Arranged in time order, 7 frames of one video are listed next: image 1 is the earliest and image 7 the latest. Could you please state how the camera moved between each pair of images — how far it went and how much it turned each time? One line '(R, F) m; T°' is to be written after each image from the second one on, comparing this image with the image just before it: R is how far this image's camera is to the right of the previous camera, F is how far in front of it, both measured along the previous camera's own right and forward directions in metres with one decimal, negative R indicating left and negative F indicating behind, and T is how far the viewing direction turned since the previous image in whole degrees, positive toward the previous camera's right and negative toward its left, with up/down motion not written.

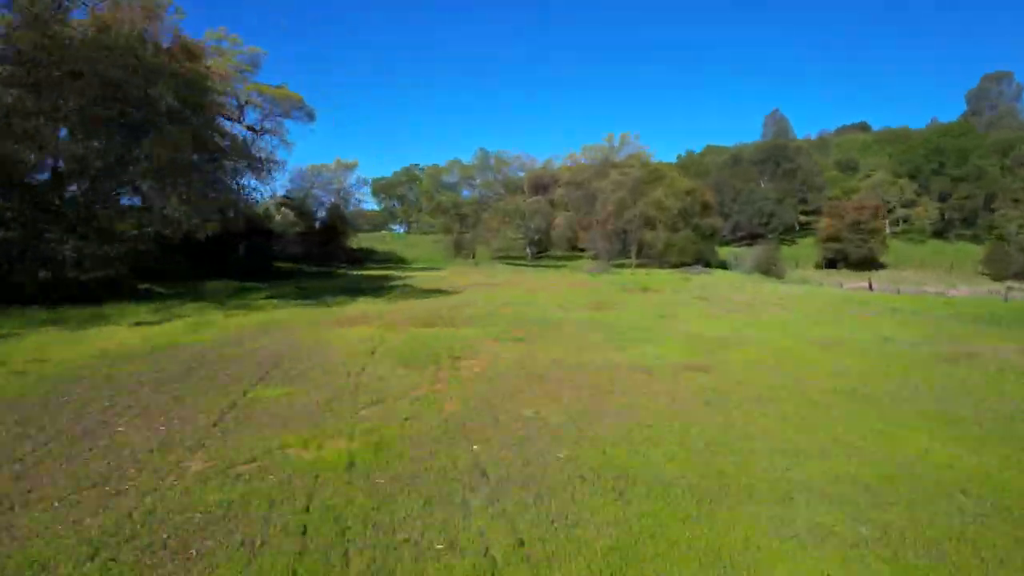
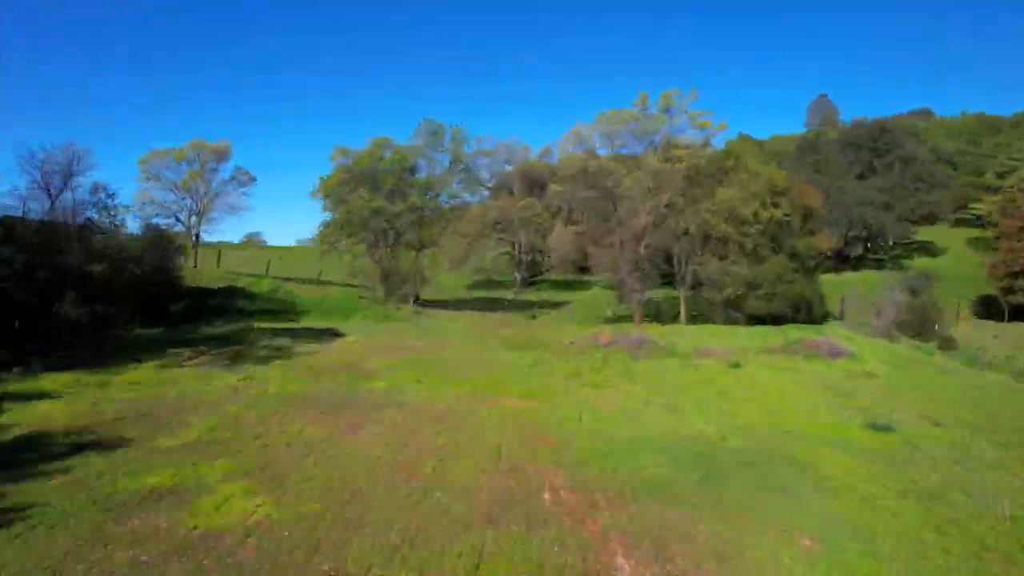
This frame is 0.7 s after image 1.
(+2.0, +19.6) m; -1°
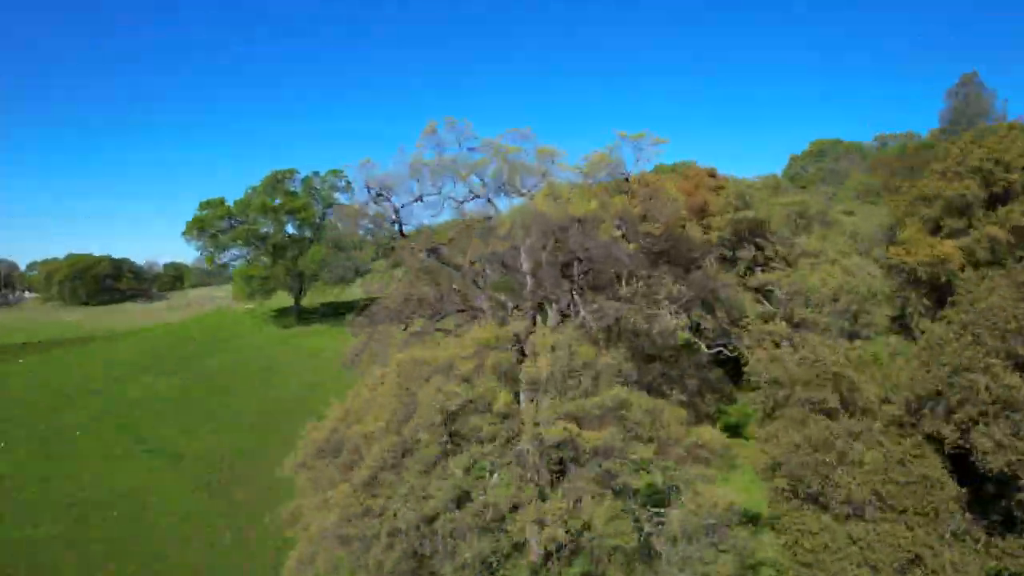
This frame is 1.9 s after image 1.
(+0.1, +32.2) m; -1°
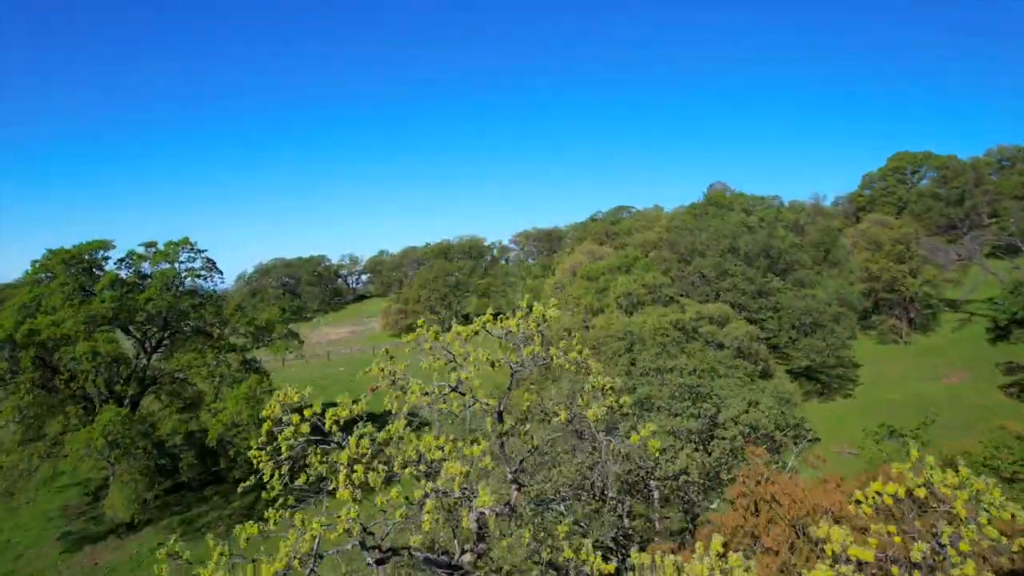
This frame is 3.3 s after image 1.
(+0.5, +20.5) m; 0°
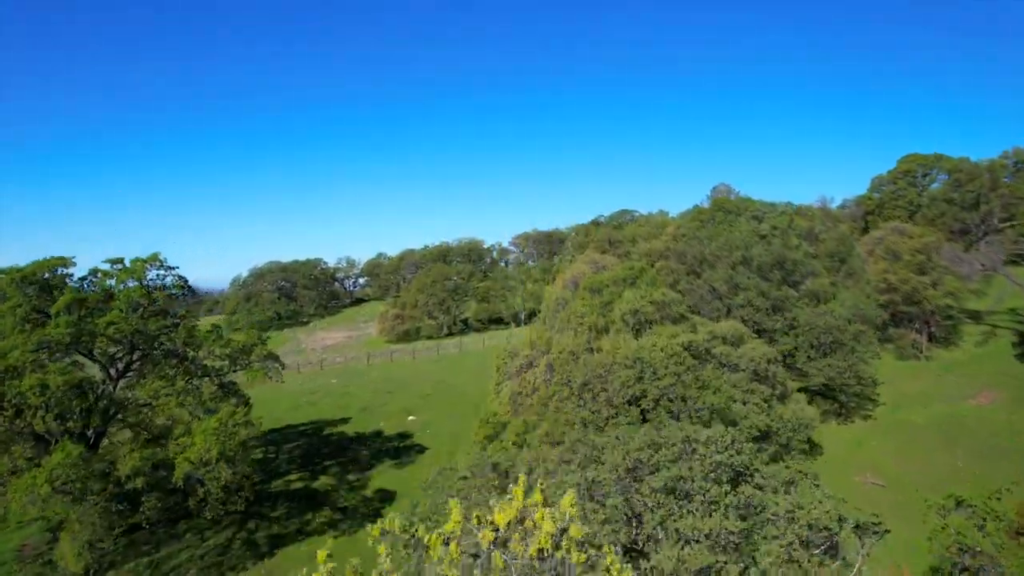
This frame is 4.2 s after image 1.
(+0.1, +2.1) m; 0°
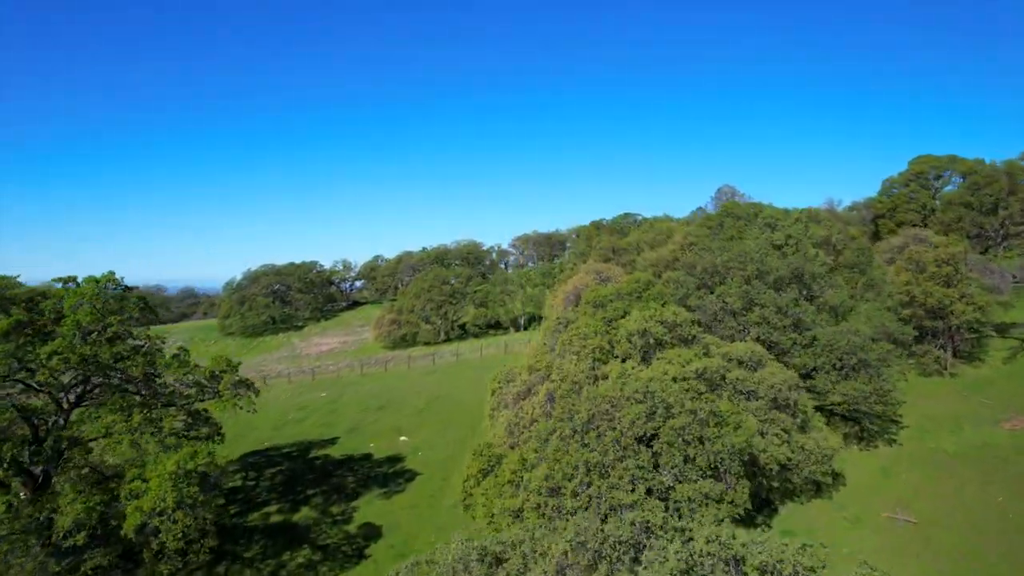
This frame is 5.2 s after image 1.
(+0.1, +2.4) m; 0°
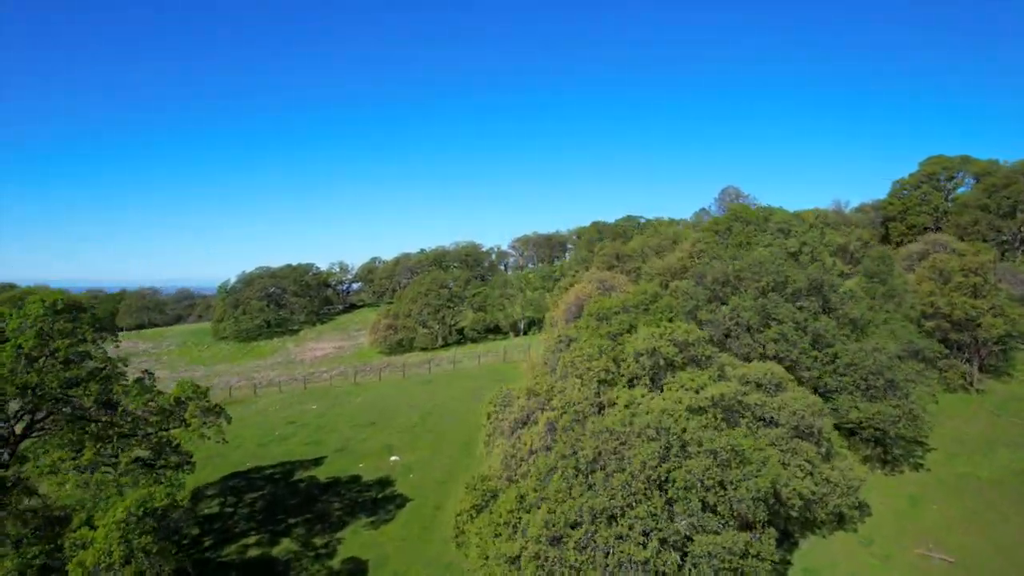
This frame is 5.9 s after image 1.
(+0.1, +2.2) m; 0°
